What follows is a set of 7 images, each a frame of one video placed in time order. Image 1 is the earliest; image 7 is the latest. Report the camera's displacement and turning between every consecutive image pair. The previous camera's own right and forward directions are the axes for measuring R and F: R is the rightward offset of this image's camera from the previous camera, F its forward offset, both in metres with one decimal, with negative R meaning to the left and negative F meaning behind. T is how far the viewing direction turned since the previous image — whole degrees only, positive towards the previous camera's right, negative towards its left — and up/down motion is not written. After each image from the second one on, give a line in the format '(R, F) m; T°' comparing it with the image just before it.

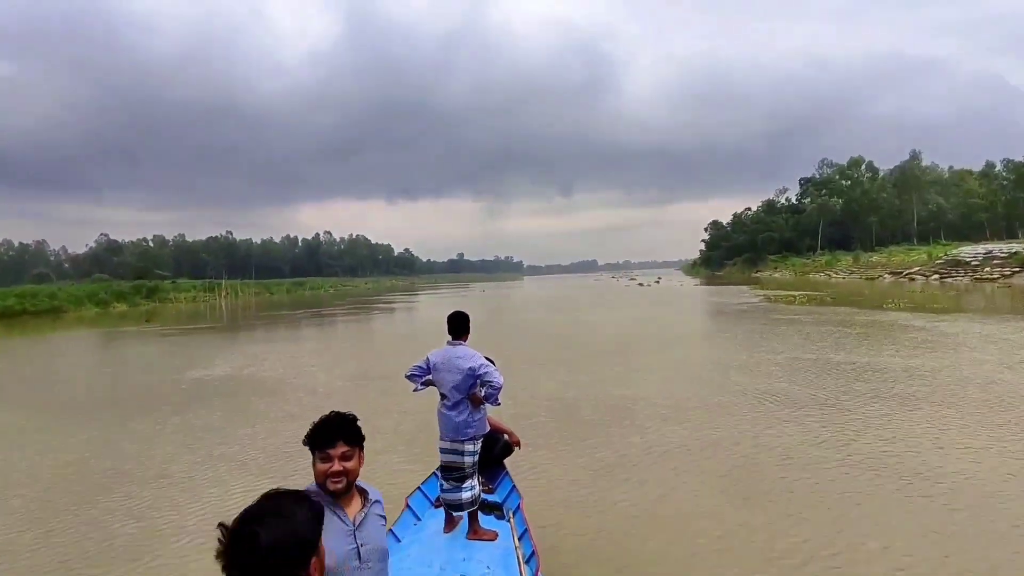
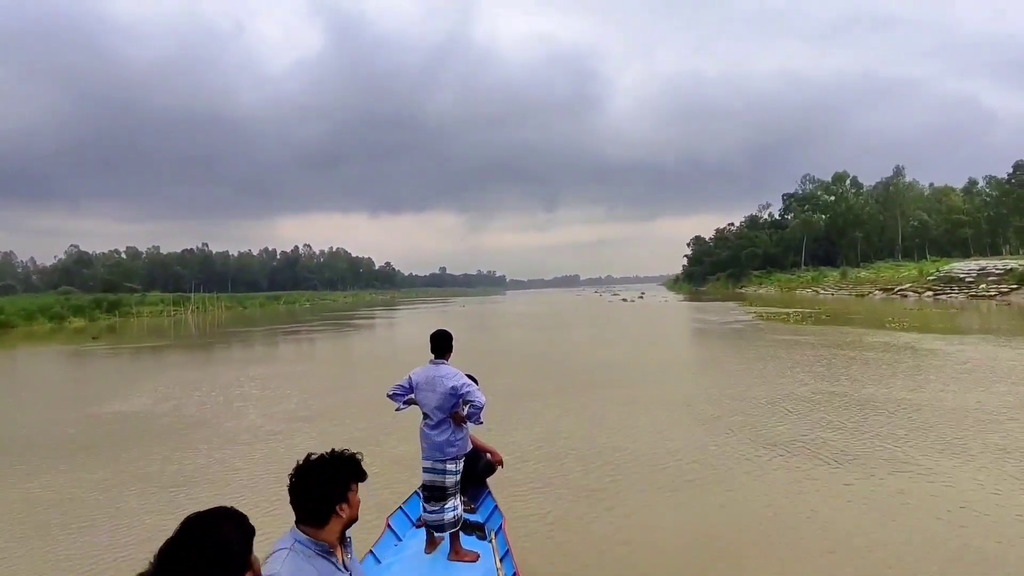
(+0.1, +0.9) m; +2°
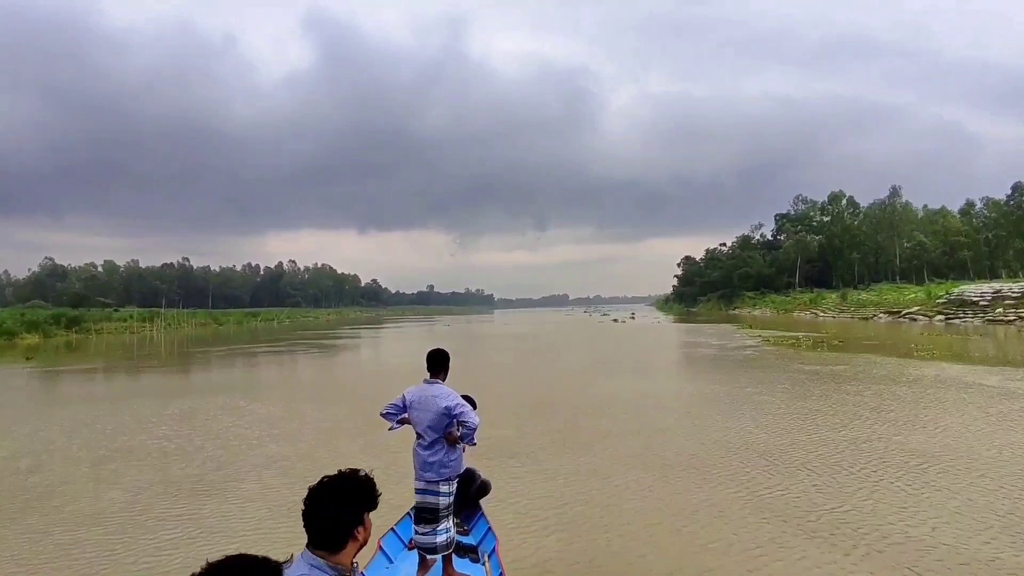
(0.0, +1.2) m; +1°
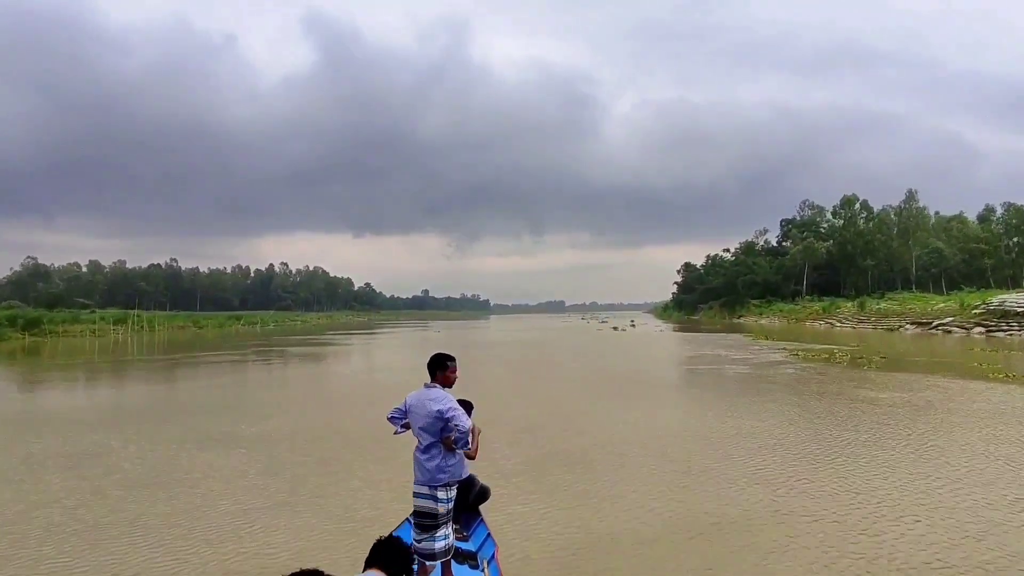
(+0.1, +1.7) m; 0°
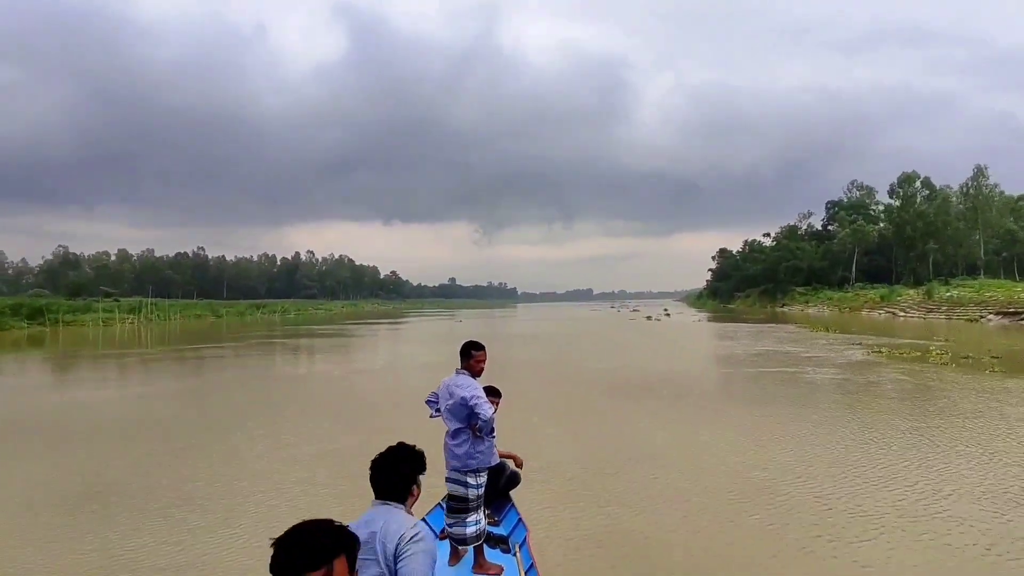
(+0.1, +1.8) m; -3°
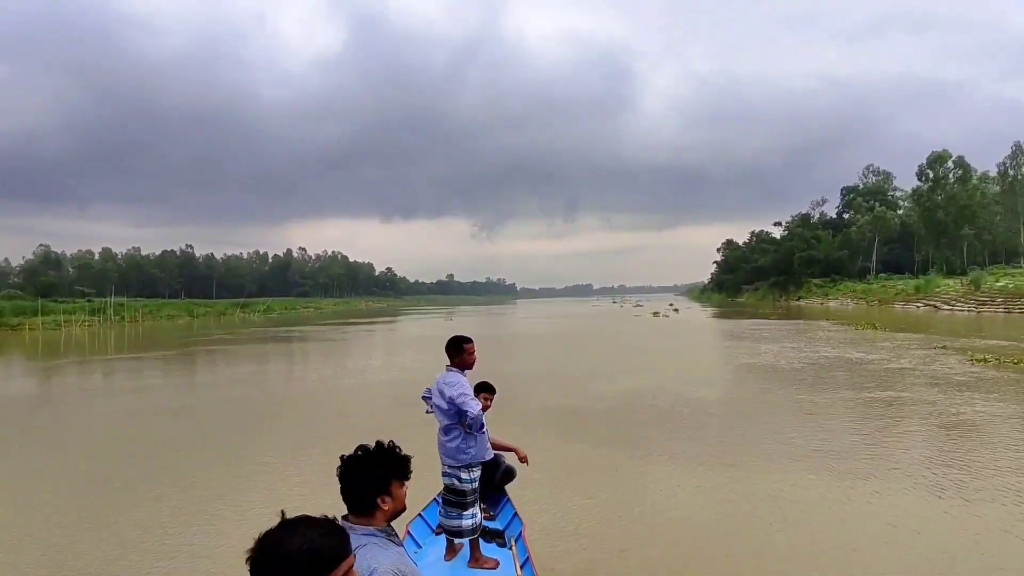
(+0.2, +2.4) m; 0°
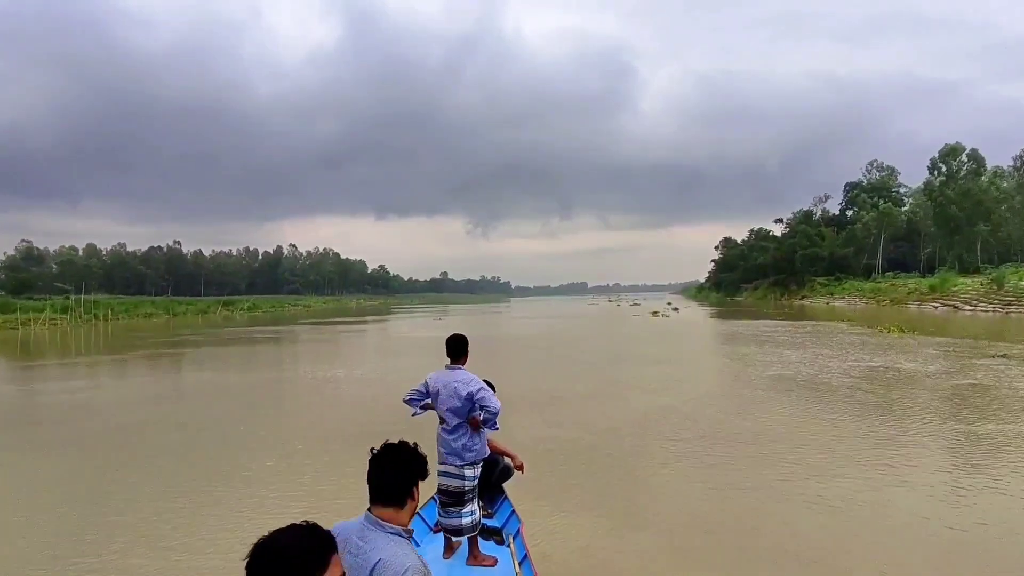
(+0.1, +1.3) m; 0°
